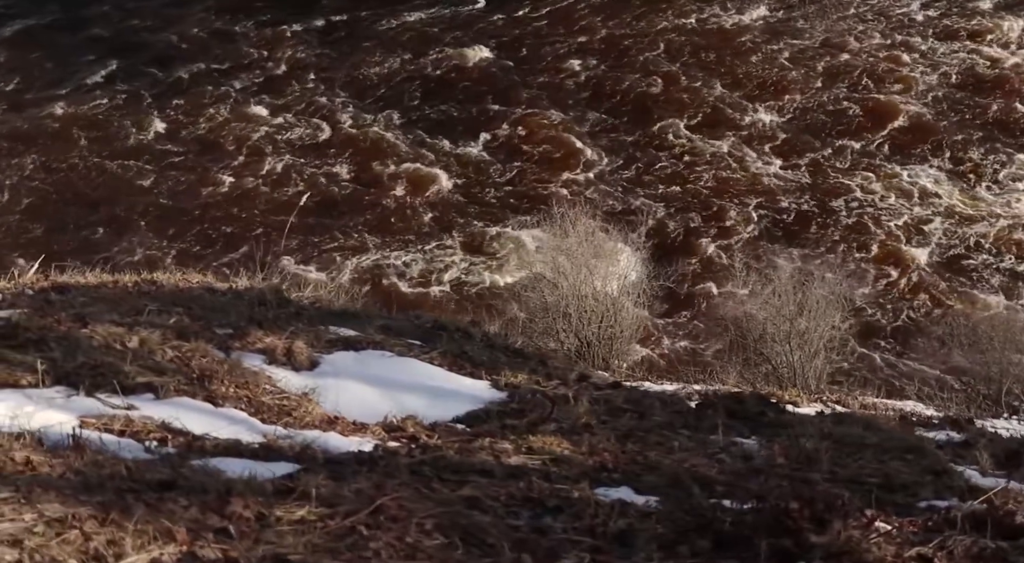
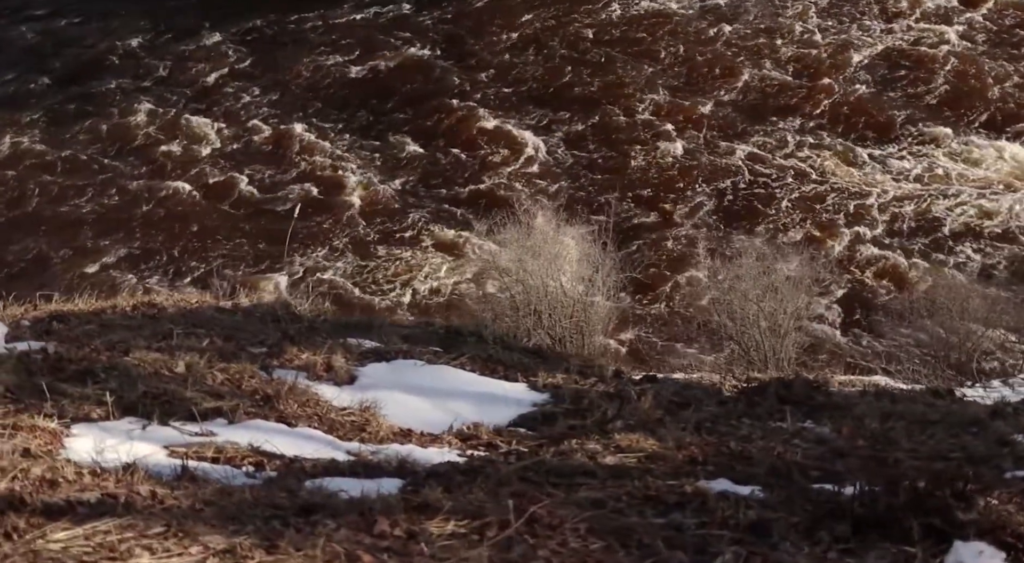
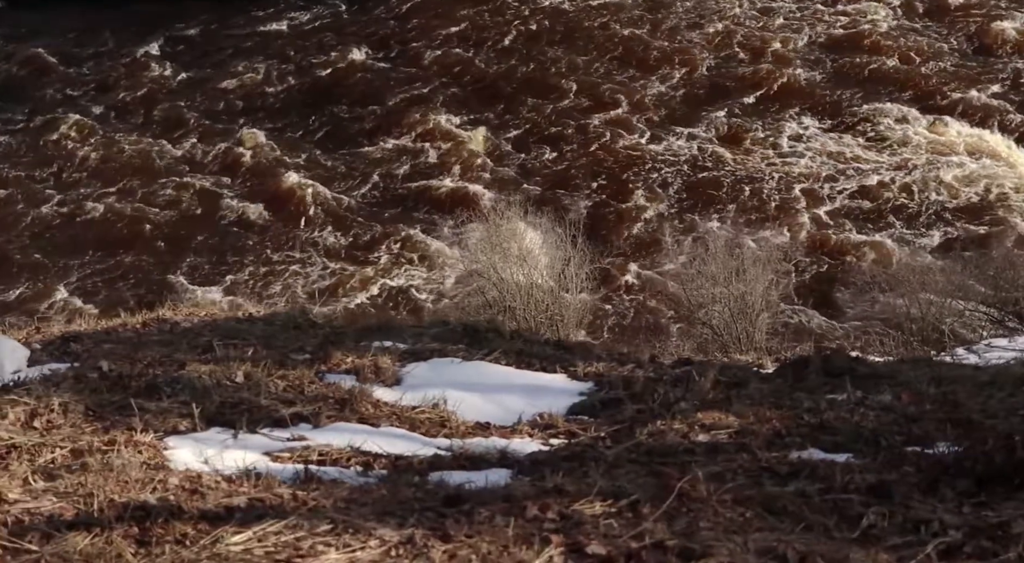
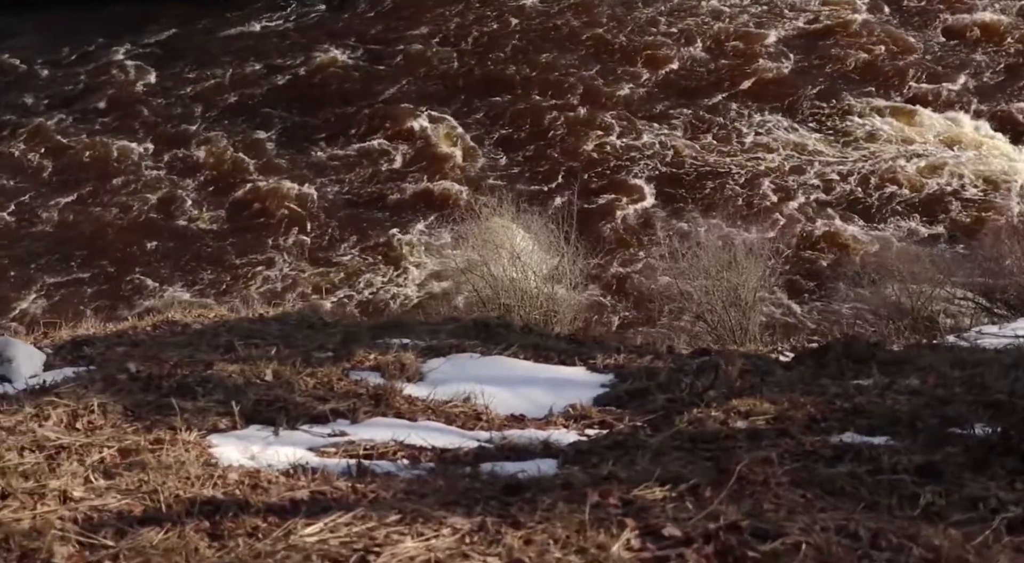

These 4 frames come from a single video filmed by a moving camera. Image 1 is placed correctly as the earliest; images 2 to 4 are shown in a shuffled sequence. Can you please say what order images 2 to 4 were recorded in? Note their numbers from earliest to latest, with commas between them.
2, 3, 4
